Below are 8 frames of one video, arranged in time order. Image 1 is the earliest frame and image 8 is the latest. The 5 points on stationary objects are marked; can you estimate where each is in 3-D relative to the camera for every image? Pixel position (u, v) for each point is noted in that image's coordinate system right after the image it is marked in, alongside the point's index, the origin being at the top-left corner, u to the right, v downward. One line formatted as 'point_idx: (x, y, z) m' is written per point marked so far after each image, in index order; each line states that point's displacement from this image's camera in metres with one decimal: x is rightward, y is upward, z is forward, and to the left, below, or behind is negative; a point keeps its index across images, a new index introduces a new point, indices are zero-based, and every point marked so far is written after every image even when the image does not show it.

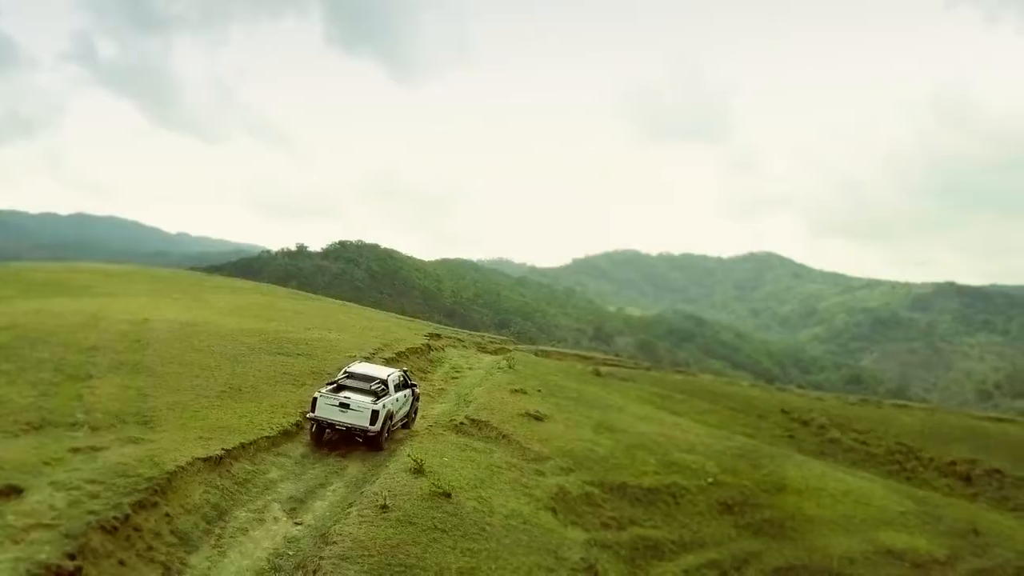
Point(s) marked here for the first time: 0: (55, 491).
0: (-10.1, -4.5, +15.3) m
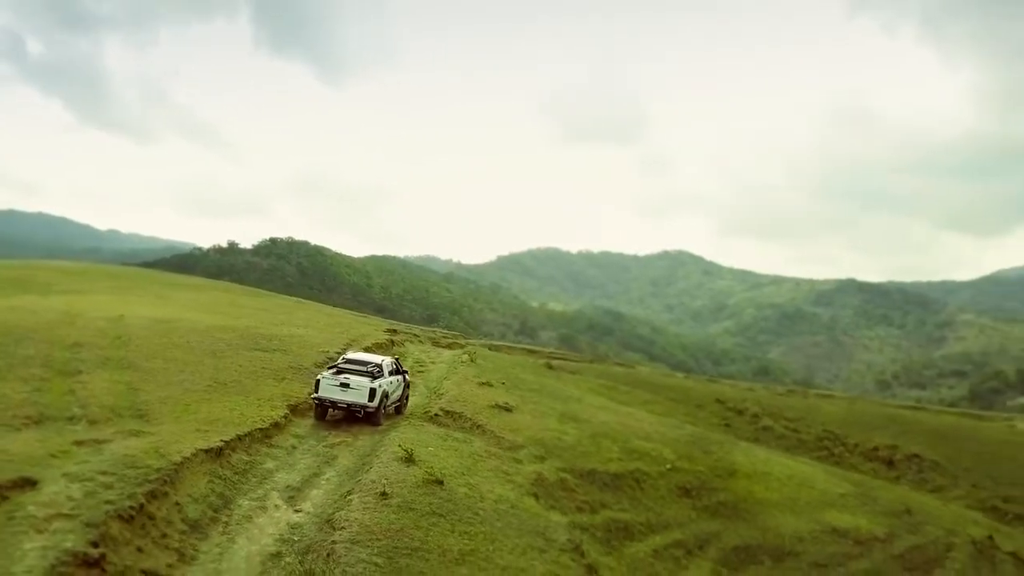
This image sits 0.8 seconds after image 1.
0: (-10.0, -4.4, +15.6) m
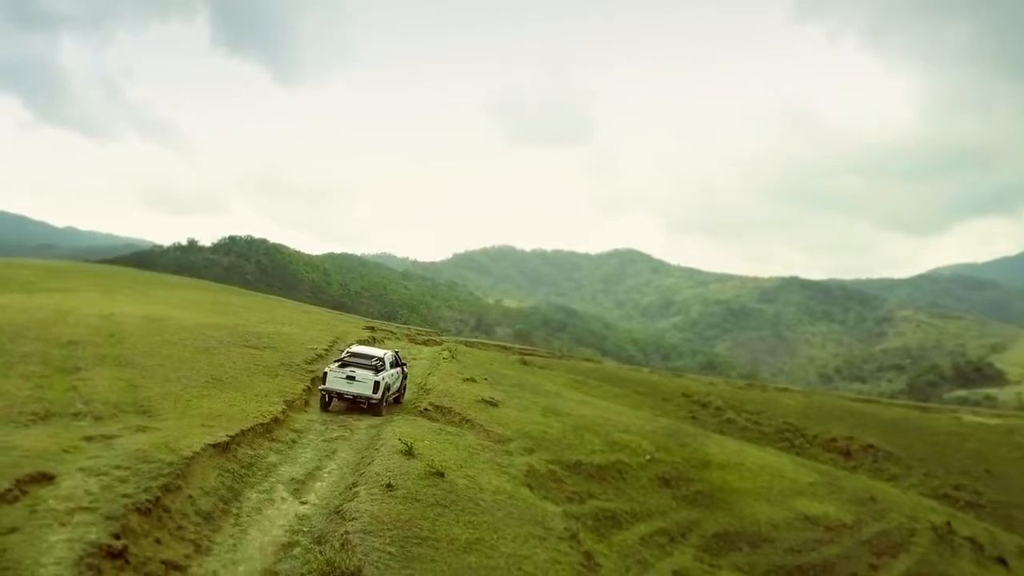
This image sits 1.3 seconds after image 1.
0: (-9.7, -4.3, +15.7) m
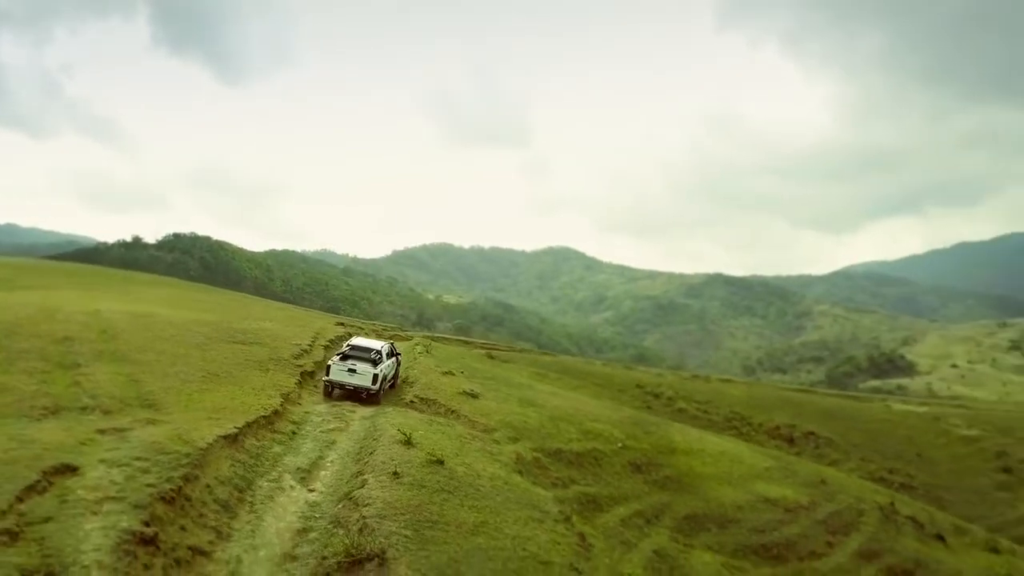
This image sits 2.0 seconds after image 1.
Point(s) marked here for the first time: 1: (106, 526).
0: (-9.4, -4.2, +16.0) m
1: (-8.4, -4.9, +14.2) m
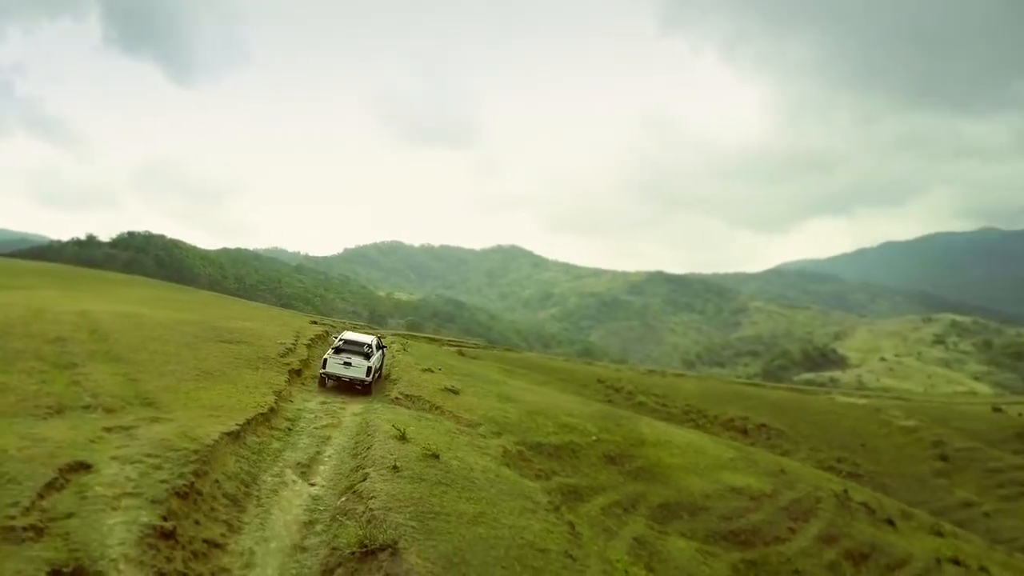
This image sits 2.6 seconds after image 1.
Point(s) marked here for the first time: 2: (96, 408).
0: (-9.3, -4.2, +16.3) m
1: (-8.2, -4.9, +14.6) m
2: (-11.4, -3.3, +18.9) m
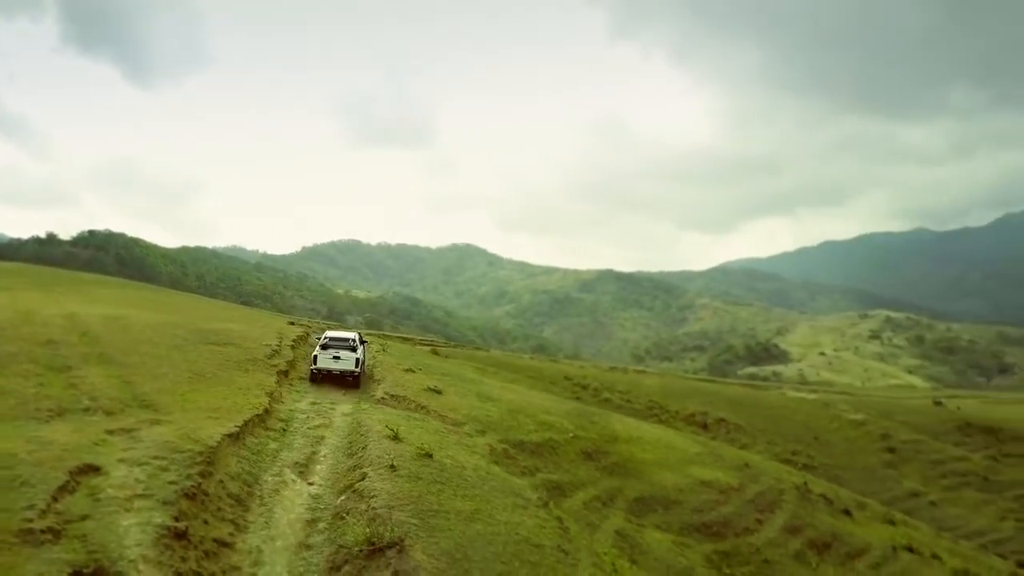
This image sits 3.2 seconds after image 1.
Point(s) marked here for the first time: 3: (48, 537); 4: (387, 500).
0: (-9.2, -4.3, +16.5) m
1: (-8.0, -5.0, +14.8) m
2: (-11.5, -3.4, +18.9) m
3: (-9.1, -4.9, +13.5) m
4: (-3.6, -6.0, +19.4) m
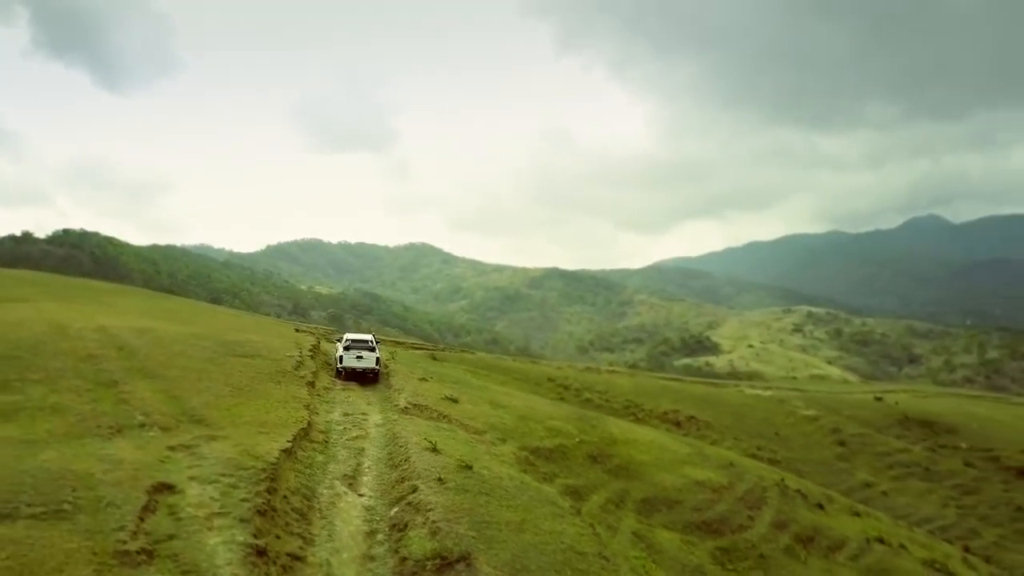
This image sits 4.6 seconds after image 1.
0: (-7.4, -4.7, +16.5) m
1: (-6.2, -5.4, +14.8) m
2: (-9.9, -3.8, +18.8) m
3: (-7.3, -5.3, +13.5) m
4: (-2.0, -6.4, +19.7) m
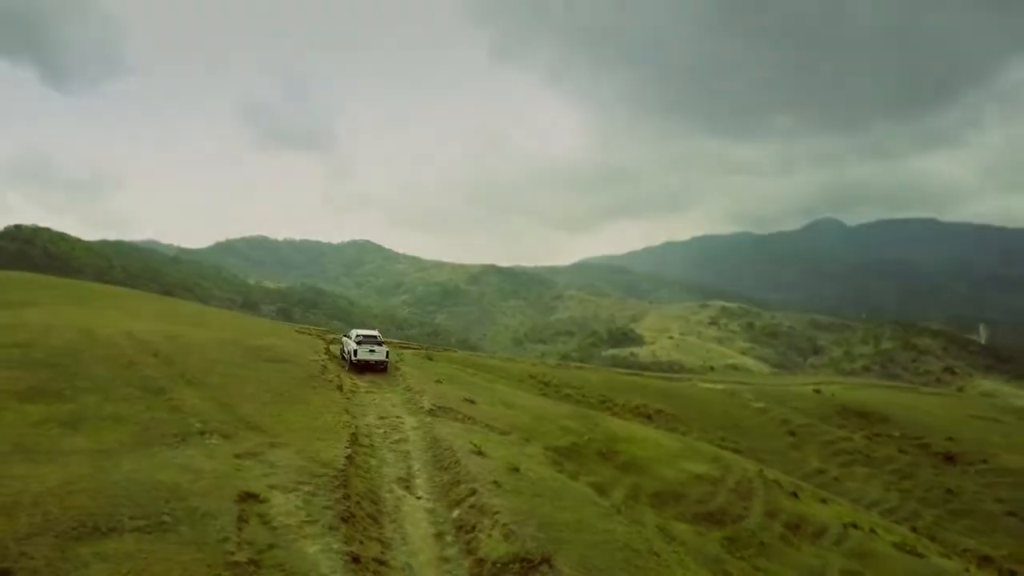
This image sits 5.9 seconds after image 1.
0: (-5.4, -4.8, +16.2) m
1: (-4.0, -5.5, +14.6) m
2: (-8.0, -4.0, +18.4) m
3: (-5.0, -5.4, +13.2) m
4: (-0.1, -6.3, +19.7) m
